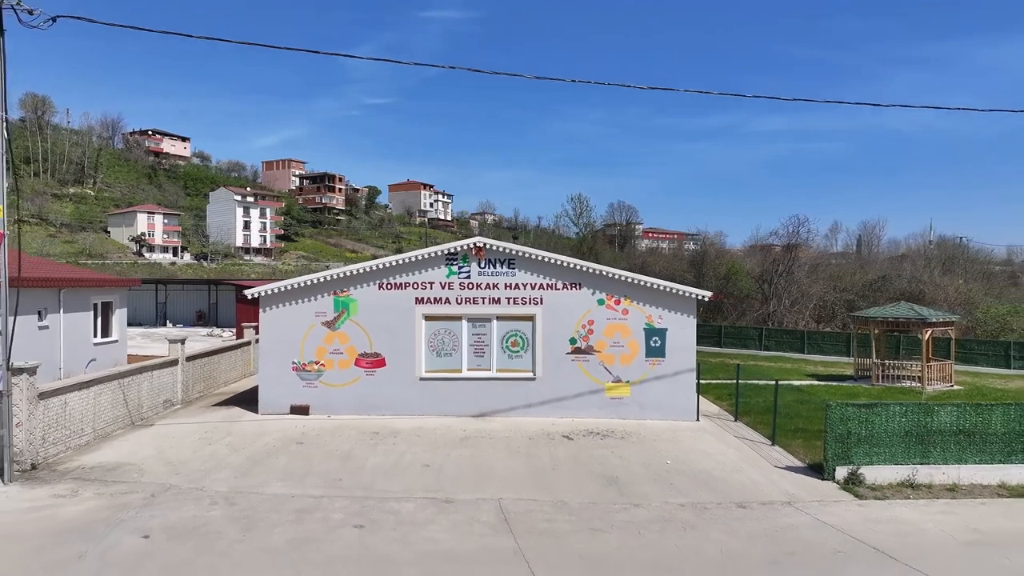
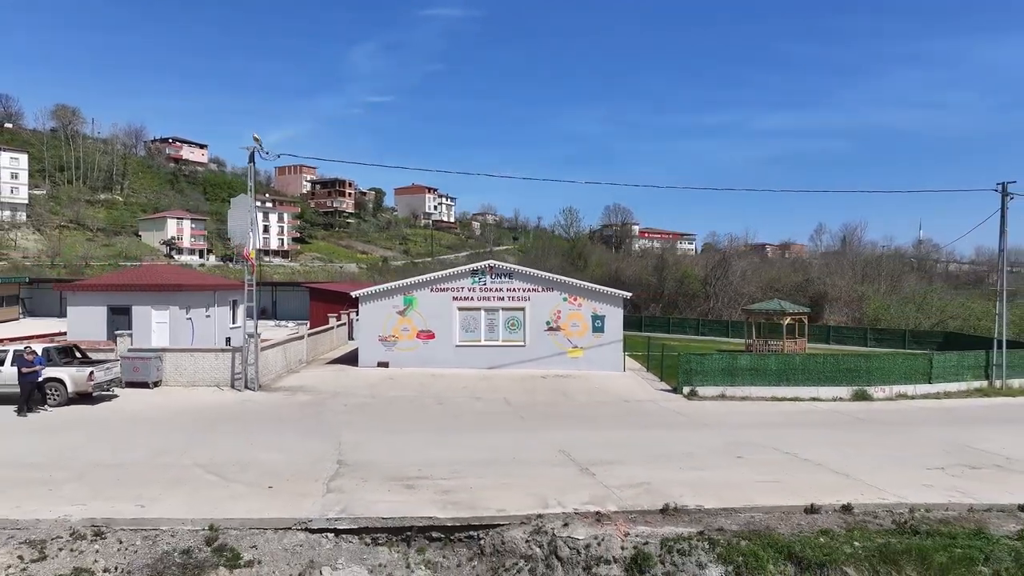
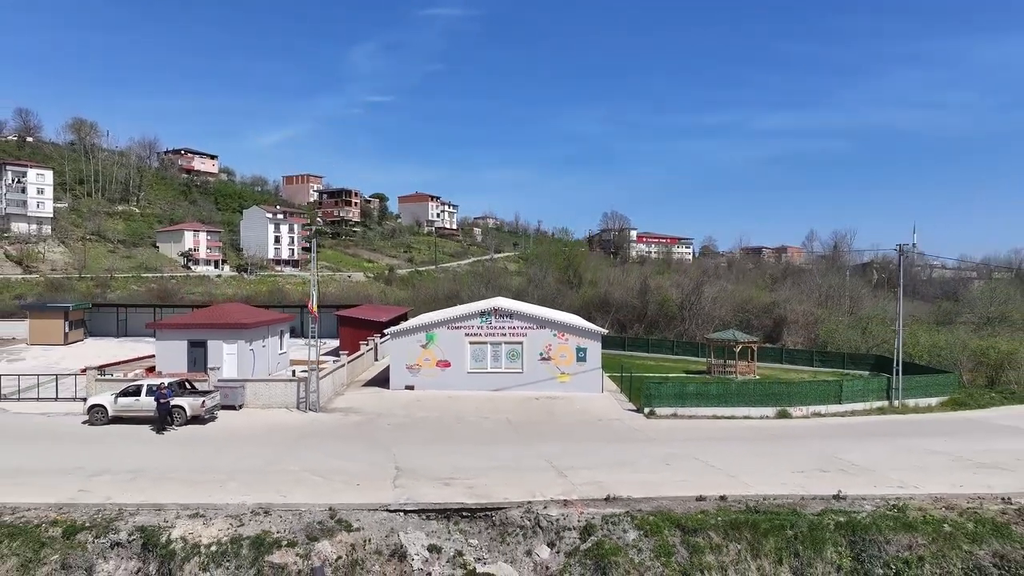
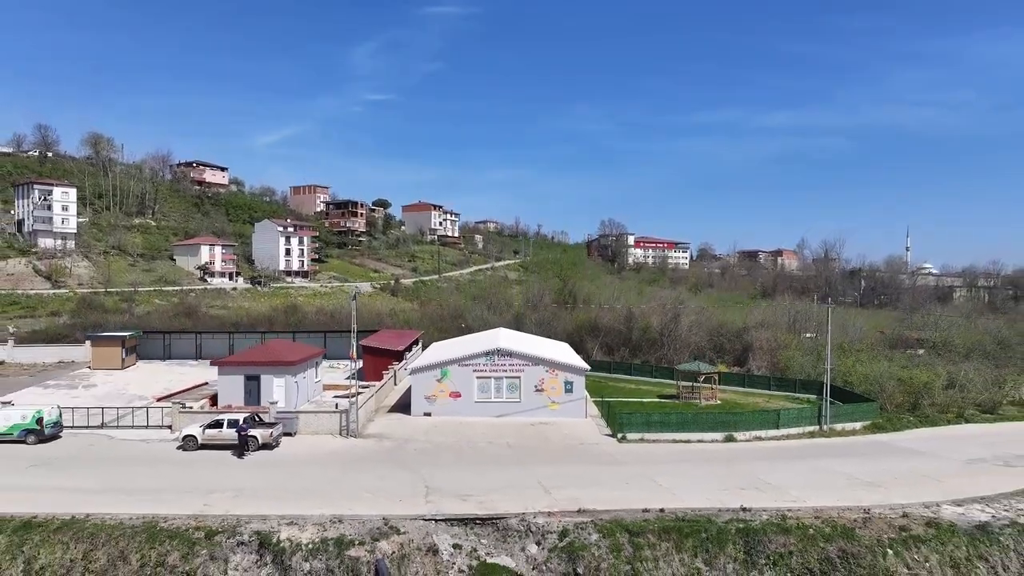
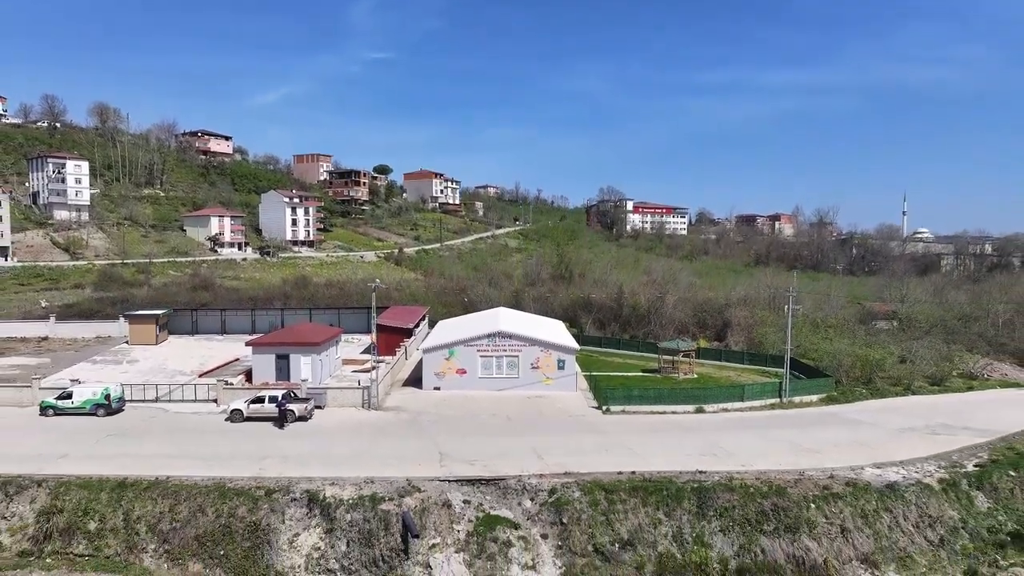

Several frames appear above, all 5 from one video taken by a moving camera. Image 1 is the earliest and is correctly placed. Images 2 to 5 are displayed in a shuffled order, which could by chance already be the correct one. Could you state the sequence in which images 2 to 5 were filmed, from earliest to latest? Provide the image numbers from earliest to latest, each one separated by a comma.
2, 3, 4, 5
